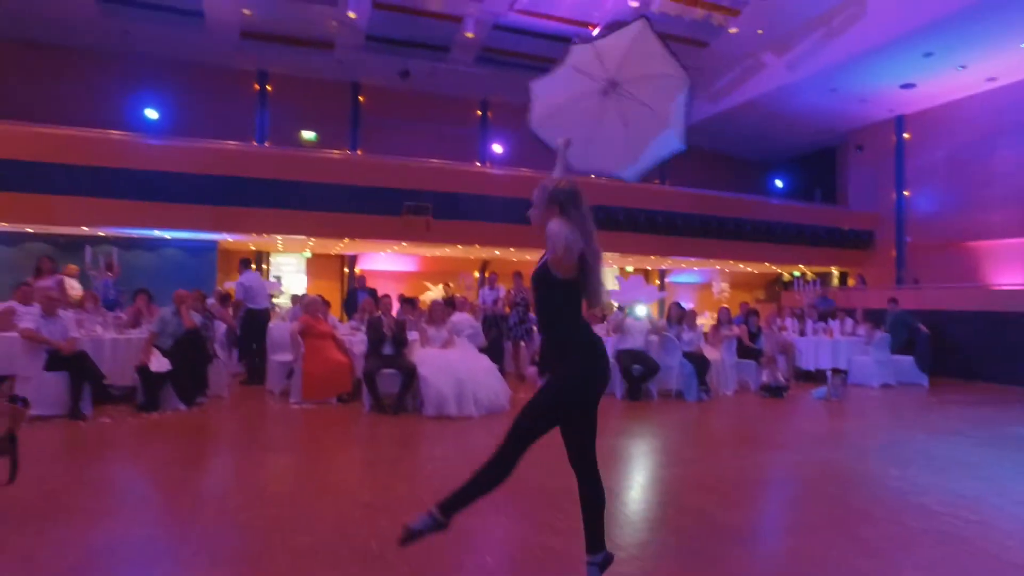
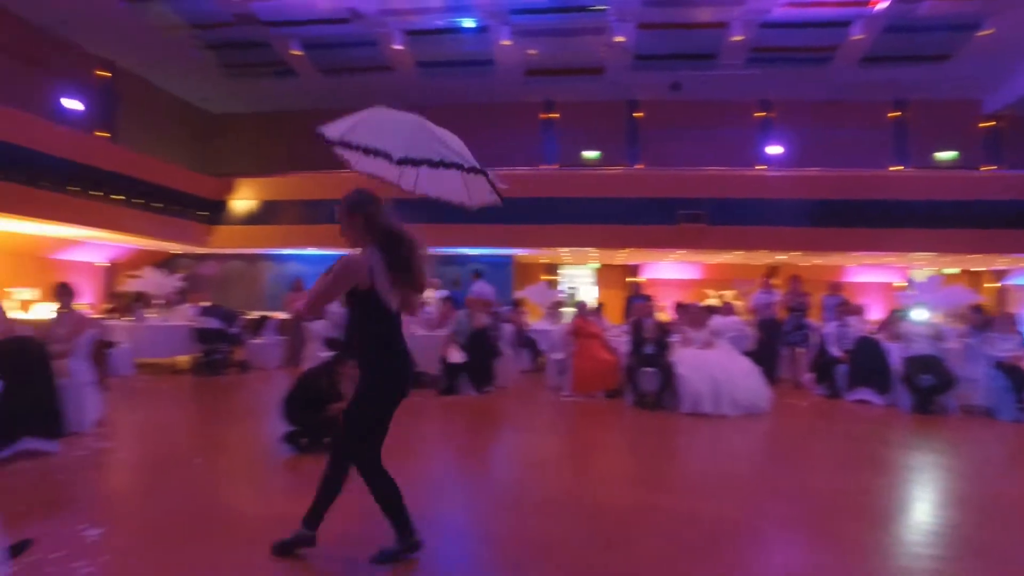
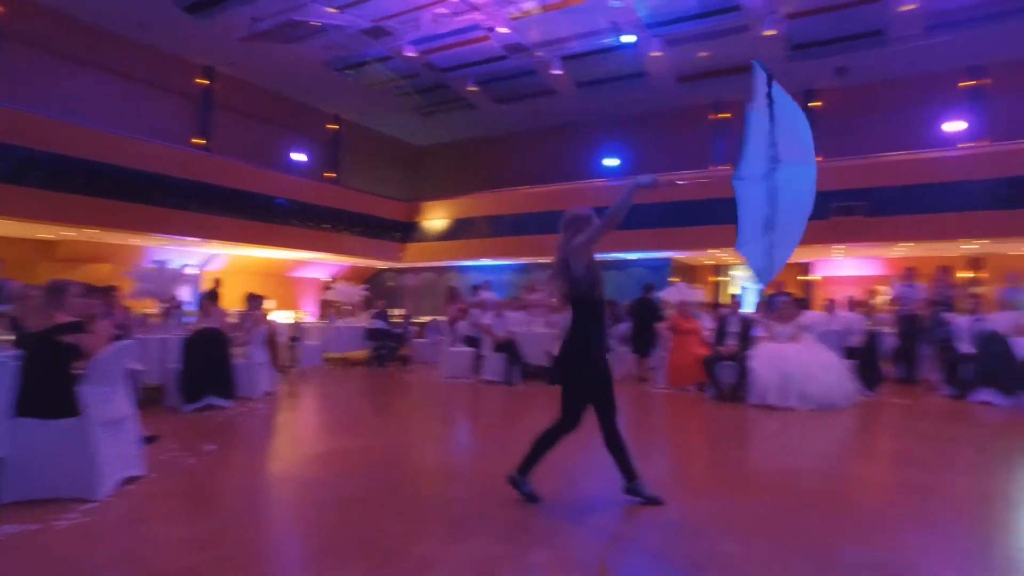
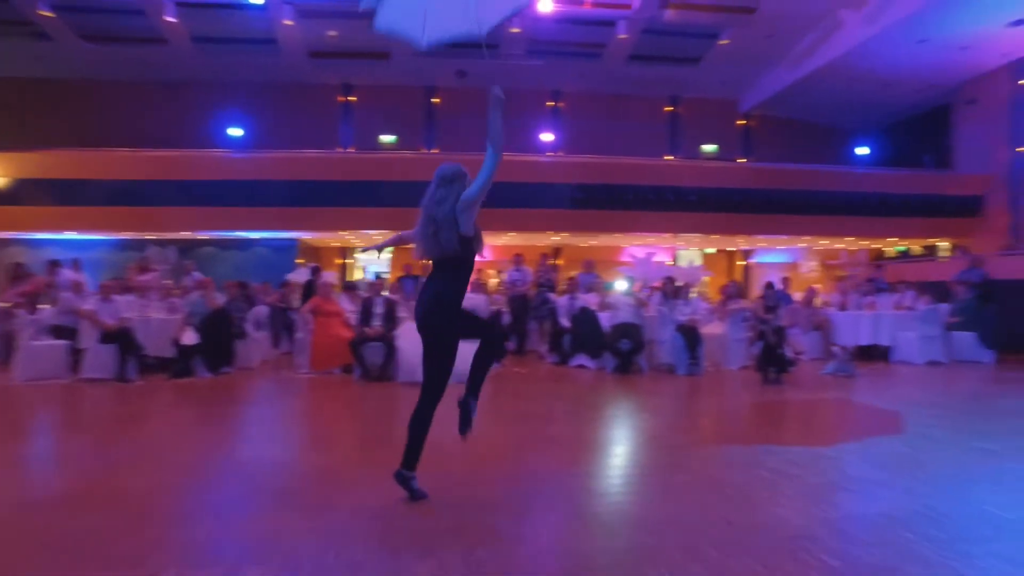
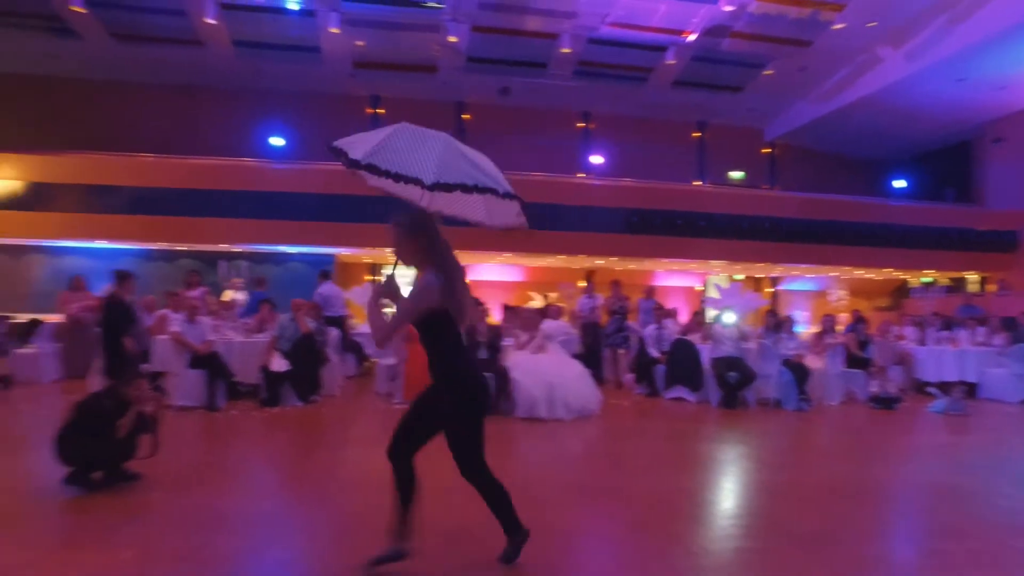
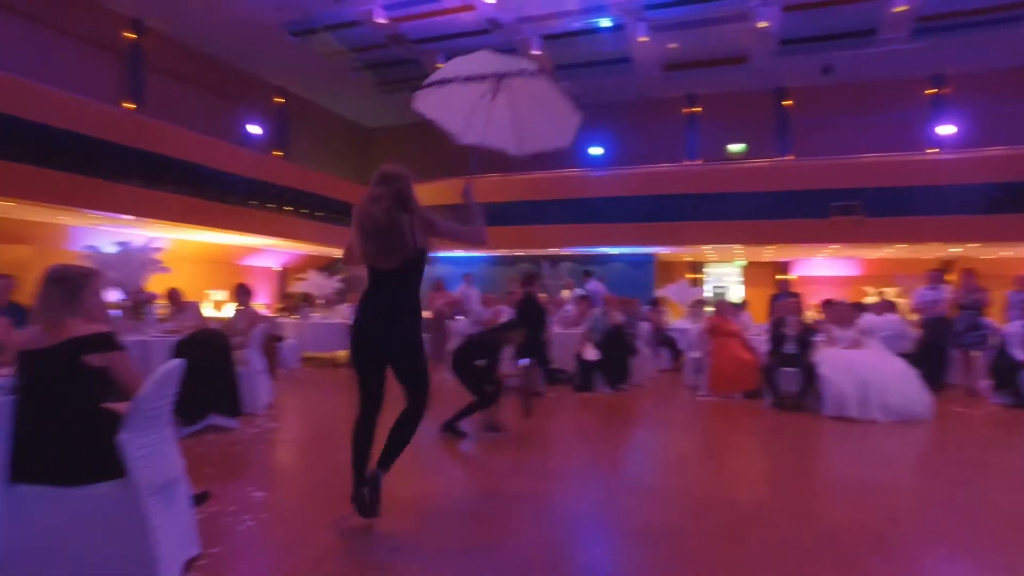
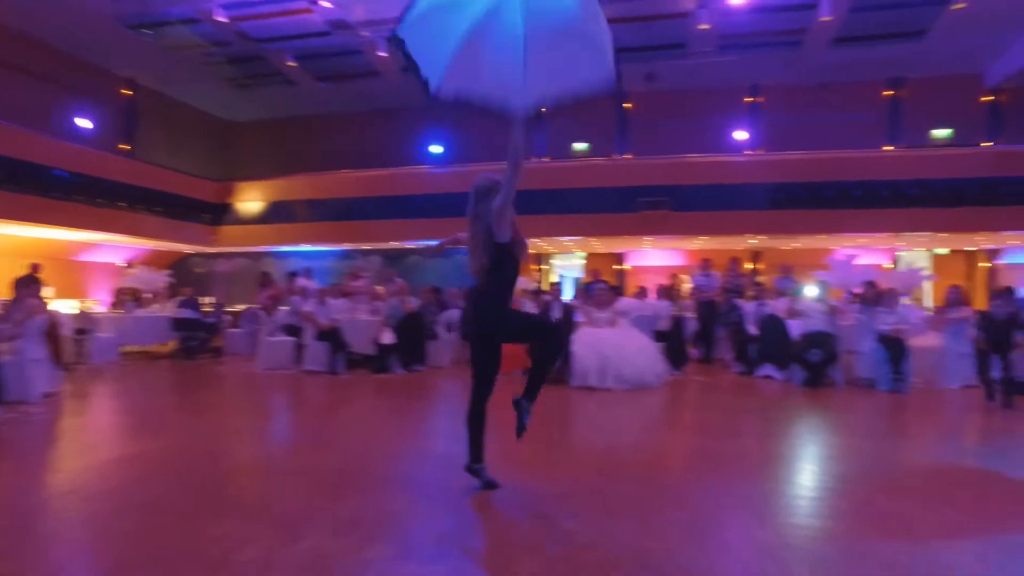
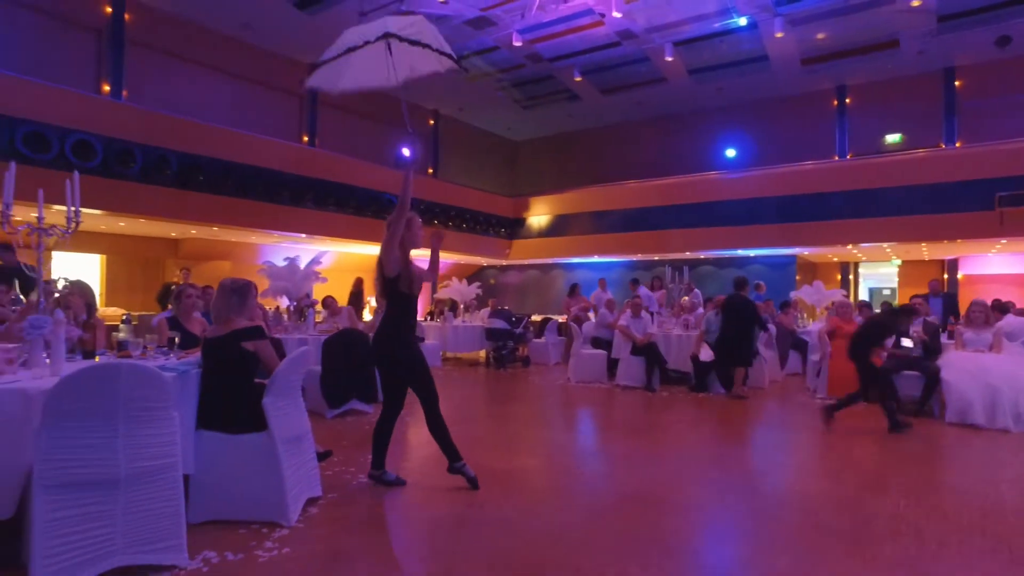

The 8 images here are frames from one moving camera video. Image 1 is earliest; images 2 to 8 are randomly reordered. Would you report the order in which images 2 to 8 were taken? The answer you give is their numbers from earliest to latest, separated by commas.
5, 2, 6, 8, 3, 7, 4
